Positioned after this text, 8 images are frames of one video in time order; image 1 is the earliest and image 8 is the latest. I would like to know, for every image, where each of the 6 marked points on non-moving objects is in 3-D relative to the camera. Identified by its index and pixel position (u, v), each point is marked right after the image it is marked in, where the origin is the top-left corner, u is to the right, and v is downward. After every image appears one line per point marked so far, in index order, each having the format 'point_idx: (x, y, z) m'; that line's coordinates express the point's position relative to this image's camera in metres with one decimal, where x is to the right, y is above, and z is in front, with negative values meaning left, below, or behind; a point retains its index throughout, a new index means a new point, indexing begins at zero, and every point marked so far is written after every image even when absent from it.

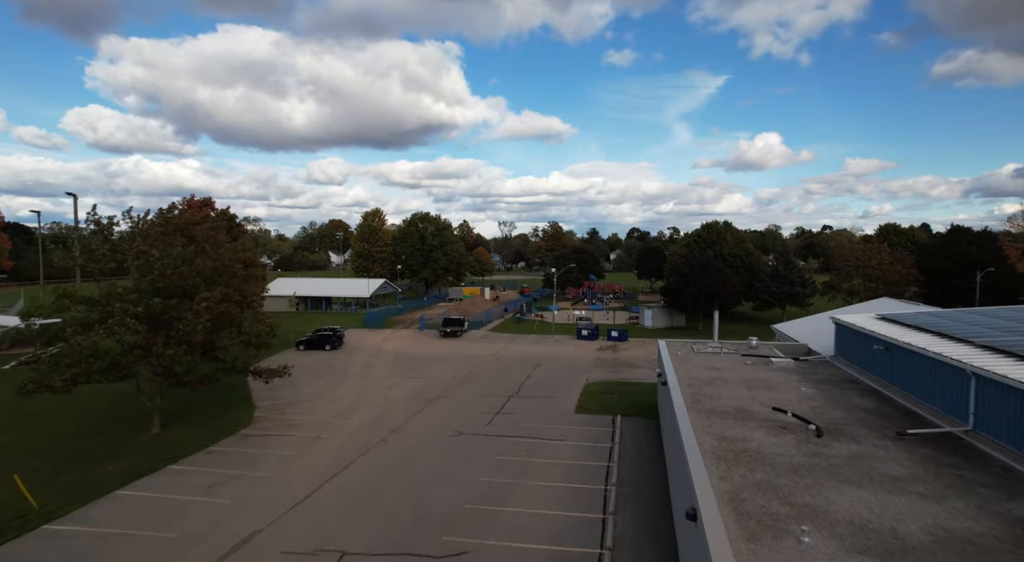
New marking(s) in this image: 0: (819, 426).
0: (+7.6, -3.5, +14.4) m
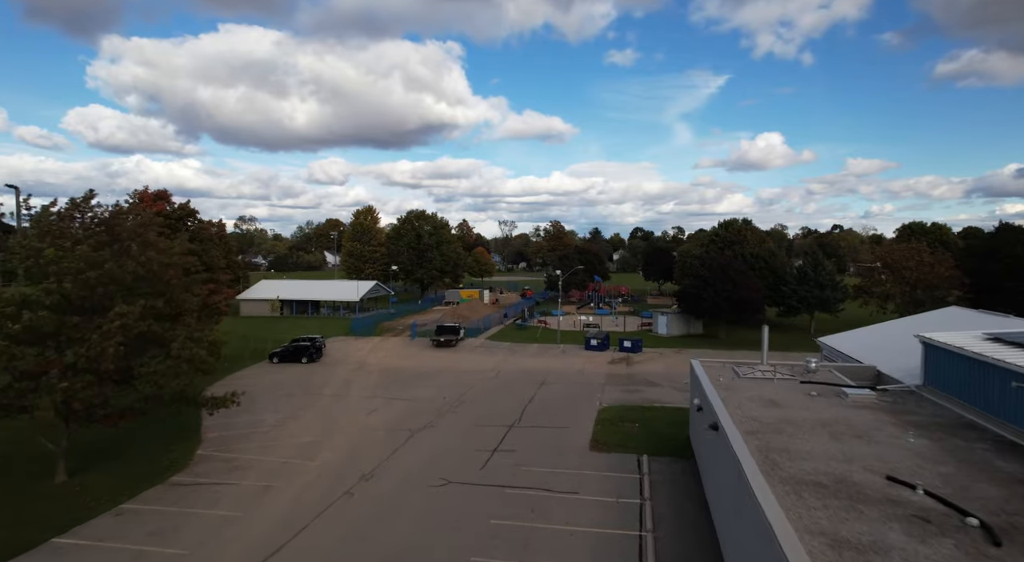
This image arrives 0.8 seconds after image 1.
0: (+7.6, -3.8, +9.4) m
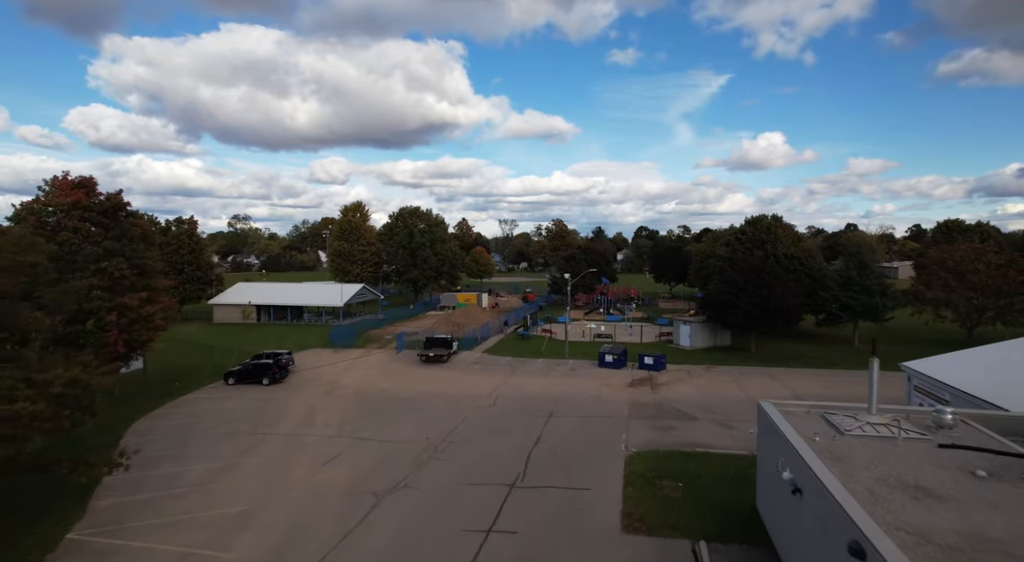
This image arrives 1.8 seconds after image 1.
0: (+7.6, -4.2, +3.0) m
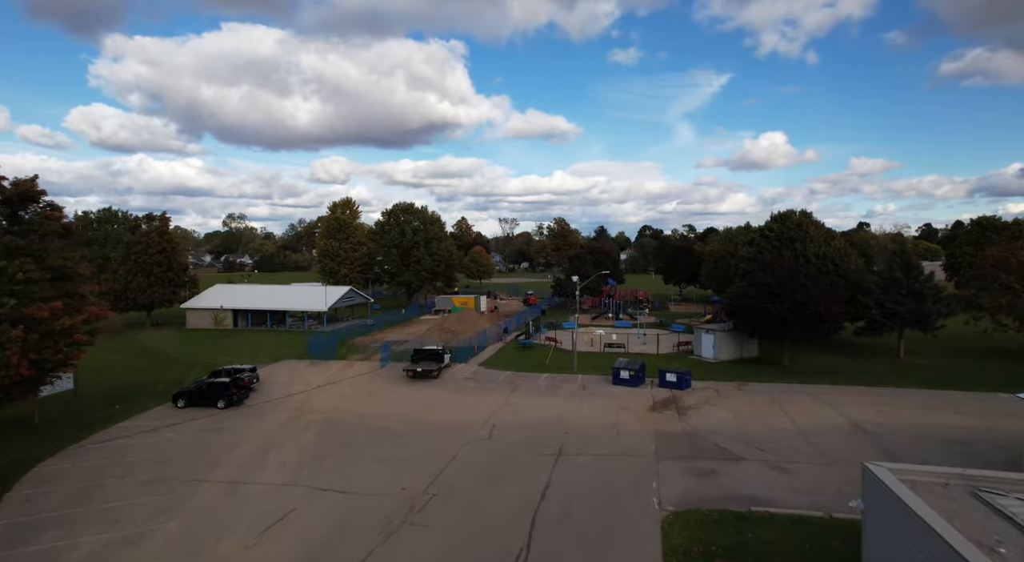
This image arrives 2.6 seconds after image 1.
0: (+7.5, -4.4, -2.1) m
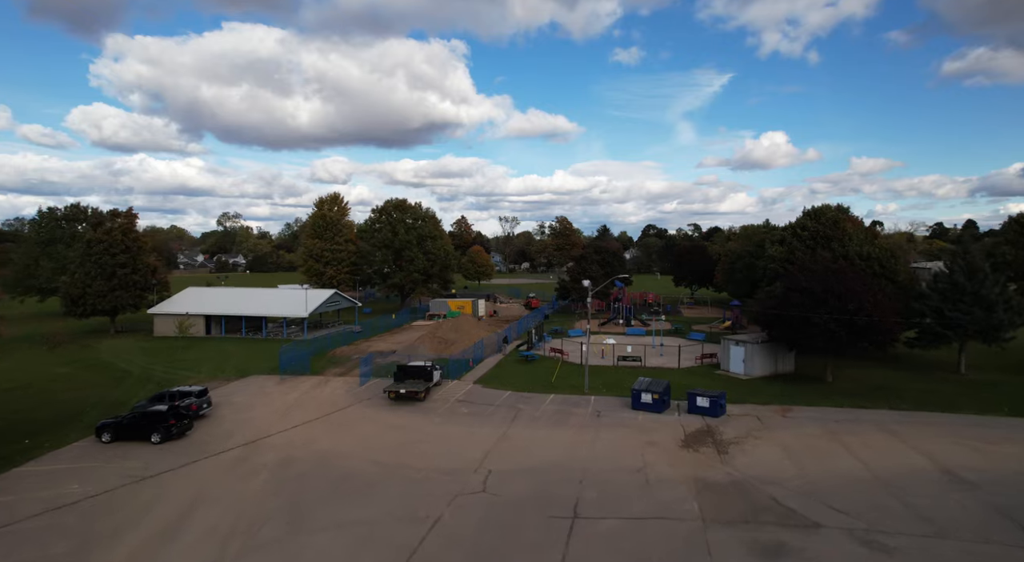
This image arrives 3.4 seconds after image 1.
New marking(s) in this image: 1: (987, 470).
0: (+7.5, -4.7, -7.4) m
1: (+16.0, -6.3, +19.7) m
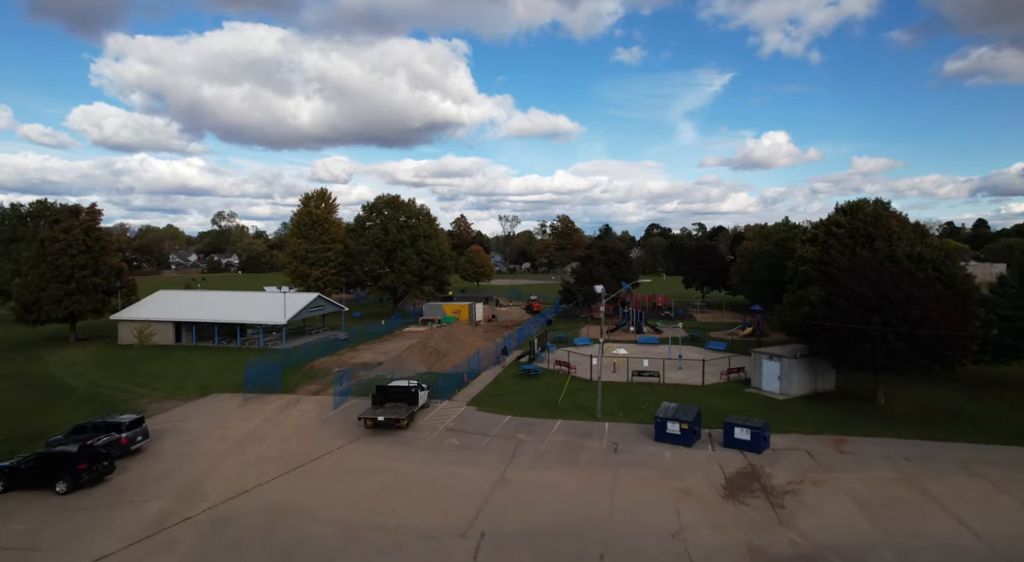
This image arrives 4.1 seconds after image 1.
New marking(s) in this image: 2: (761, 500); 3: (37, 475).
0: (+7.4, -4.9, -12.0) m
1: (+15.9, -6.6, +15.0) m
2: (+7.6, -6.7, +17.7) m
3: (-14.9, -6.0, +18.5) m
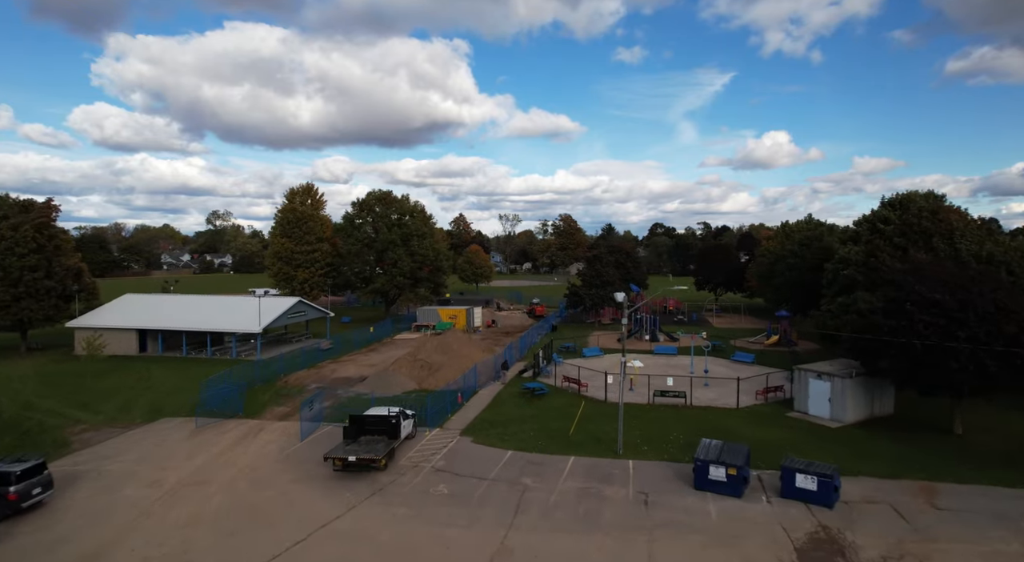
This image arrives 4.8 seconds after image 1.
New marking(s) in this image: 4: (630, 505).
0: (+7.4, -5.2, -16.7) m
1: (+16.0, -6.8, +10.3) m
2: (+7.6, -6.9, +13.1) m
3: (-14.8, -6.2, +13.8) m
4: (+3.5, -6.5, +17.4) m
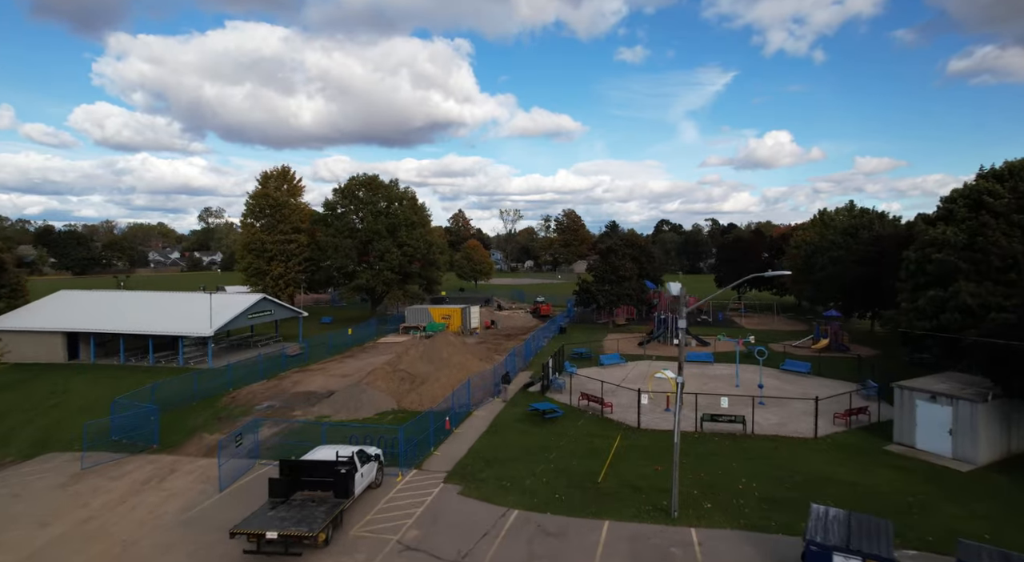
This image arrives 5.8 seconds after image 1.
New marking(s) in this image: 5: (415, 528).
0: (+7.4, -4.8, -23.5) m
1: (+16.1, -6.4, +3.5) m
2: (+7.7, -6.5, +6.2) m
3: (-14.7, -5.8, +7.1) m
4: (+3.6, -6.1, +10.6) m
5: (-2.4, -5.9, +14.2) m
